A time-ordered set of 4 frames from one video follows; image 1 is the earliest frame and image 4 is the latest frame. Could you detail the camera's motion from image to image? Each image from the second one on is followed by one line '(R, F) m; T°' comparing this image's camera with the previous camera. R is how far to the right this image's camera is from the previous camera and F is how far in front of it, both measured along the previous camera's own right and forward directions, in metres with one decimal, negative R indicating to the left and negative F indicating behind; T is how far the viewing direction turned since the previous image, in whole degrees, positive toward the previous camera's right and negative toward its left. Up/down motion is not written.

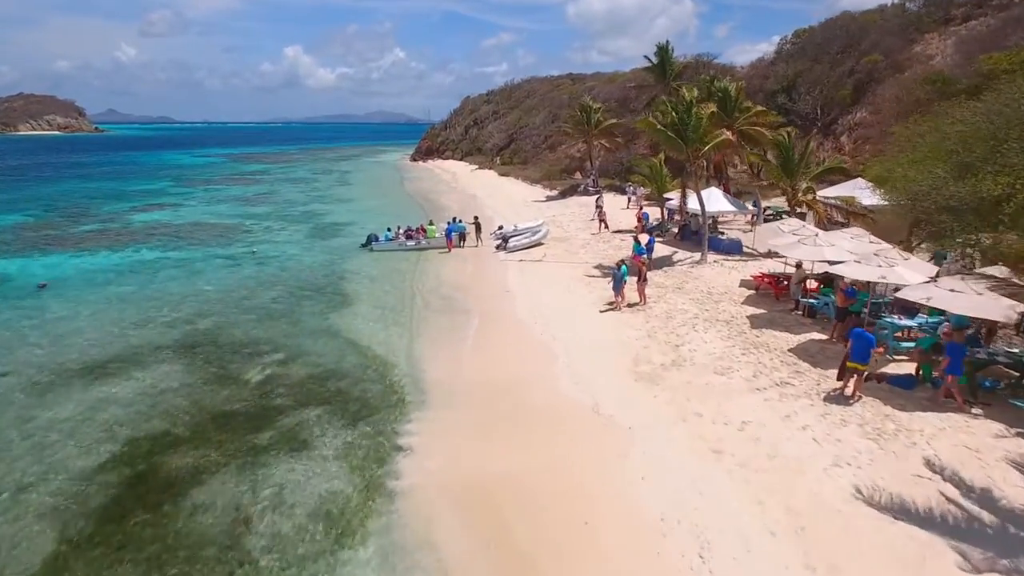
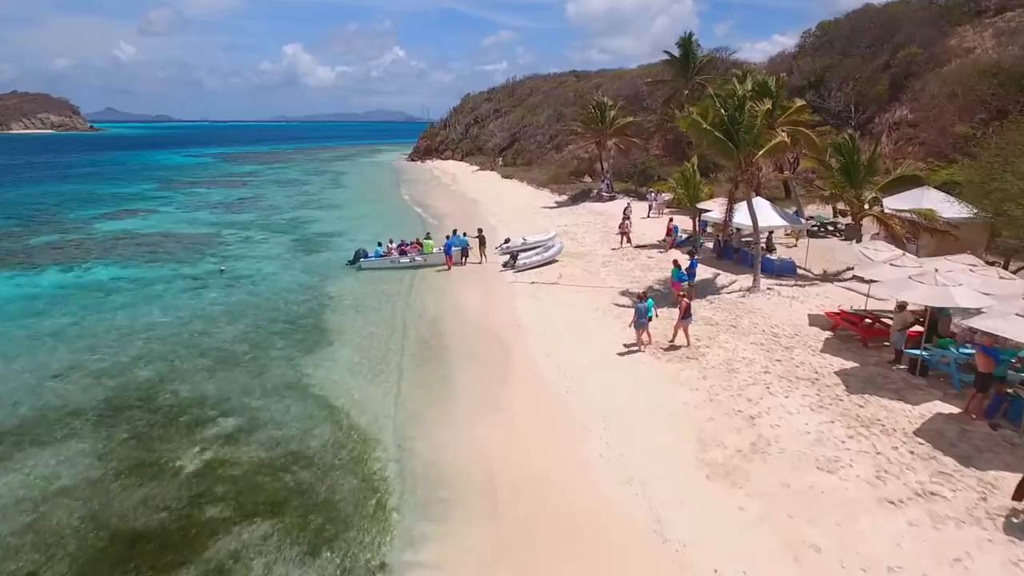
(-0.4, +3.6) m; 0°
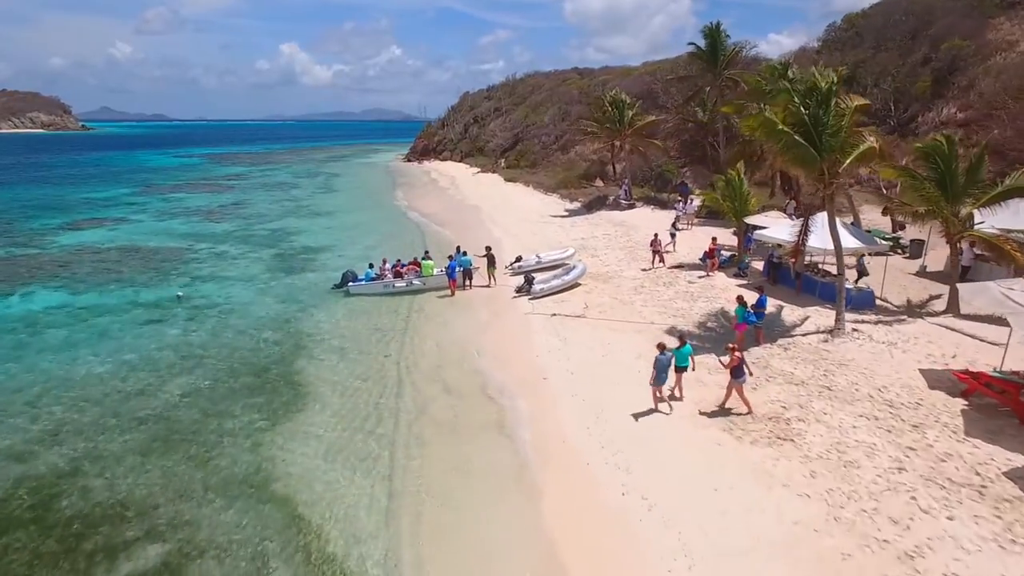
(-0.6, +3.6) m; 0°
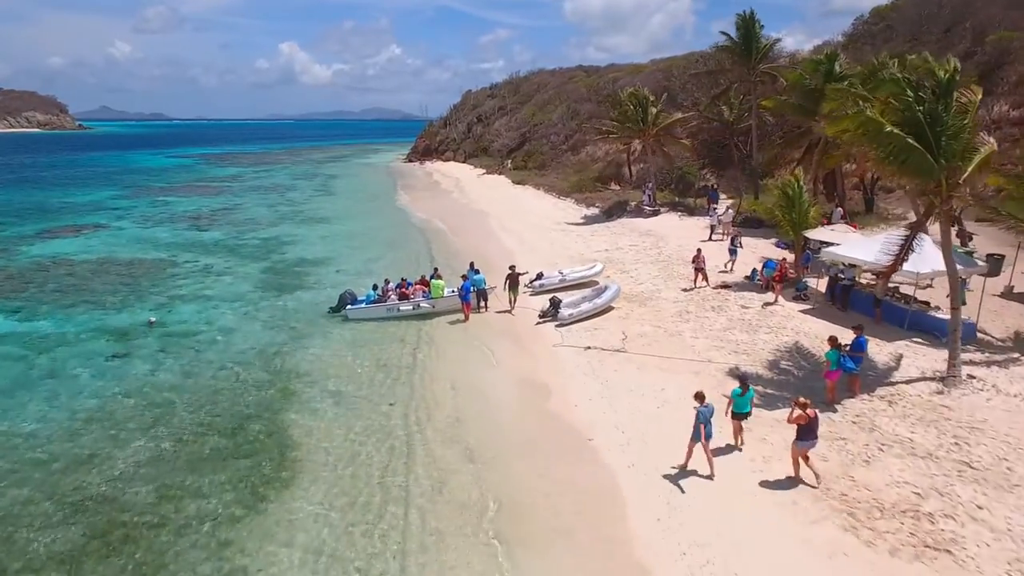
(-0.7, +2.7) m; 0°
